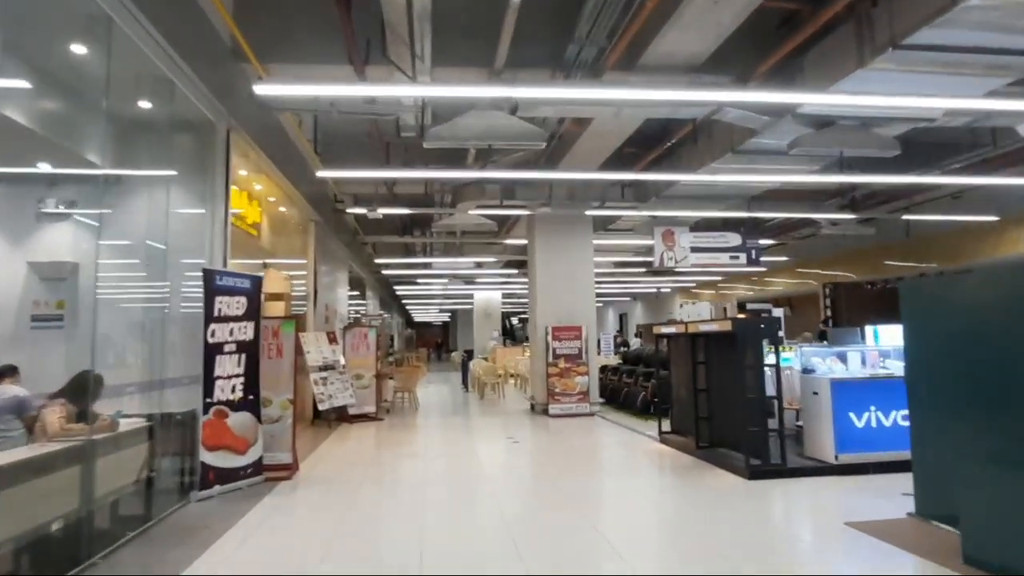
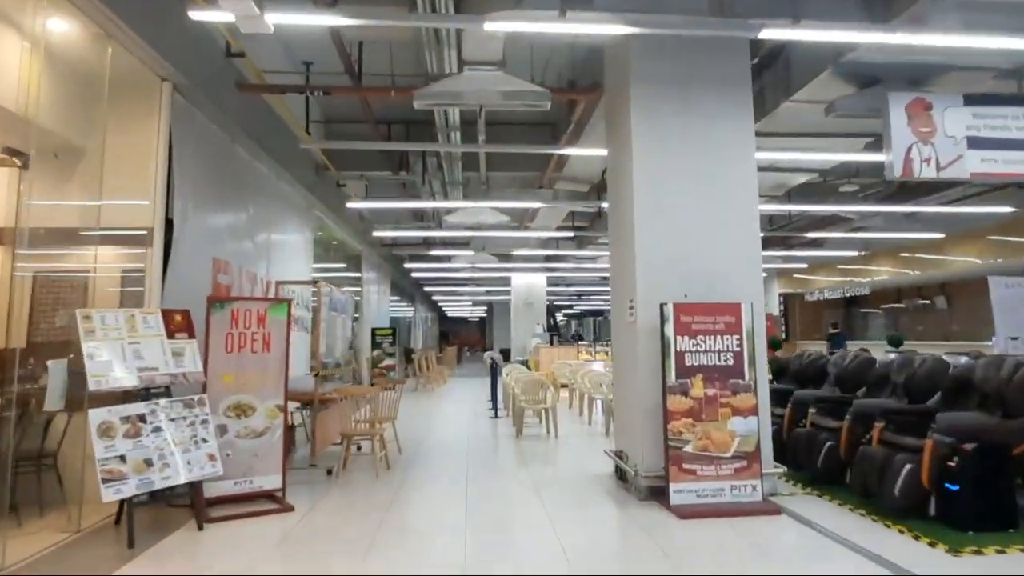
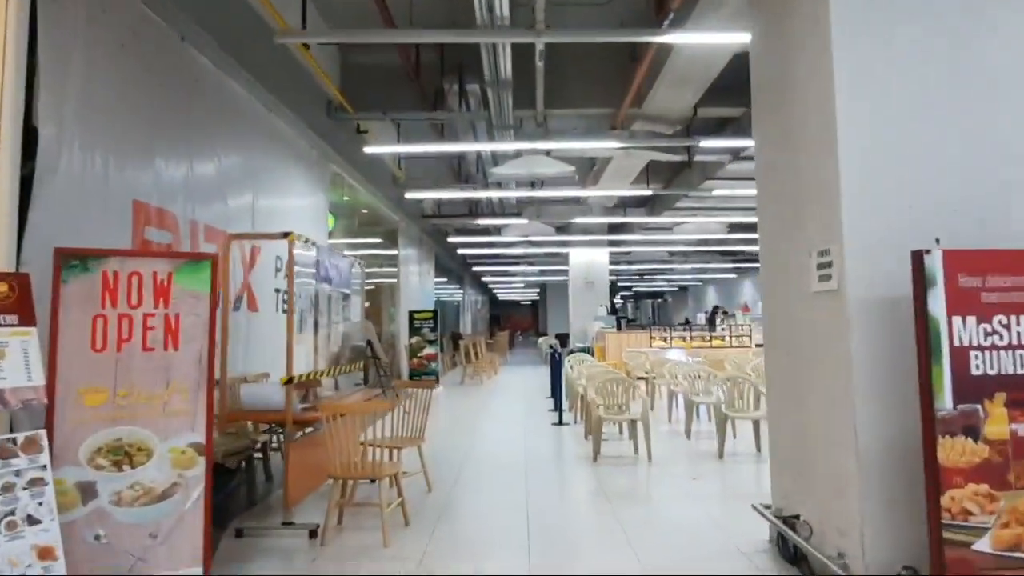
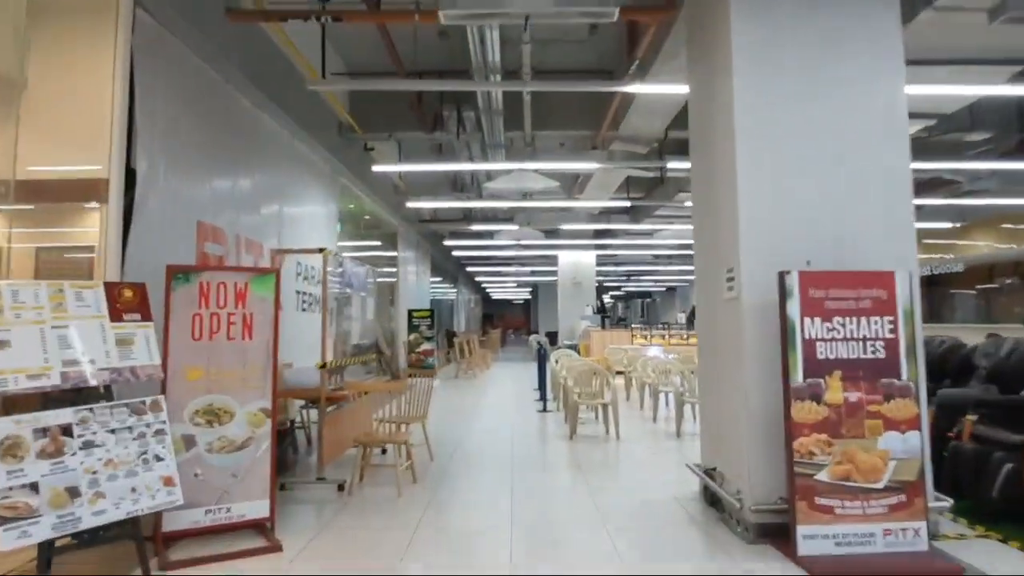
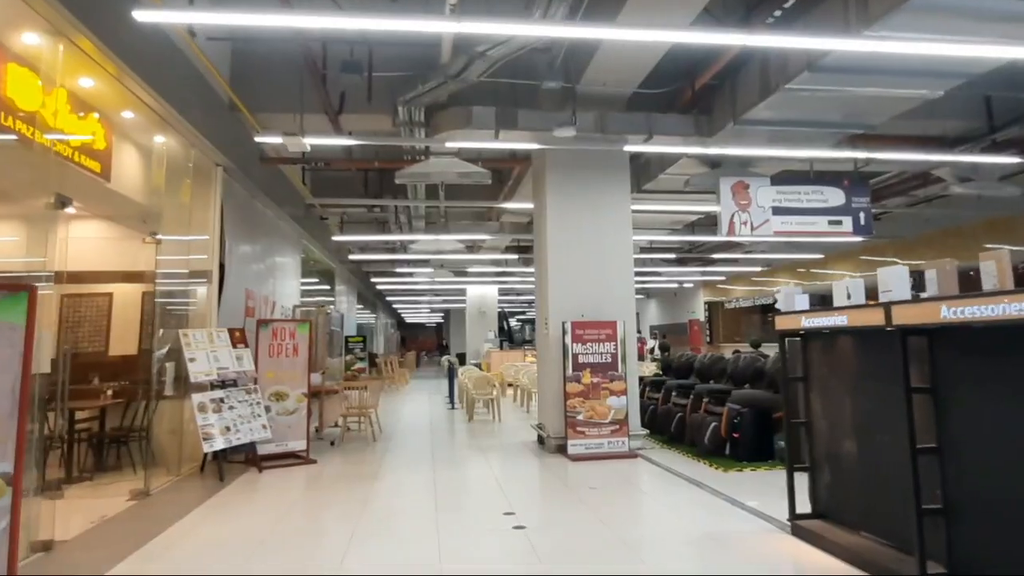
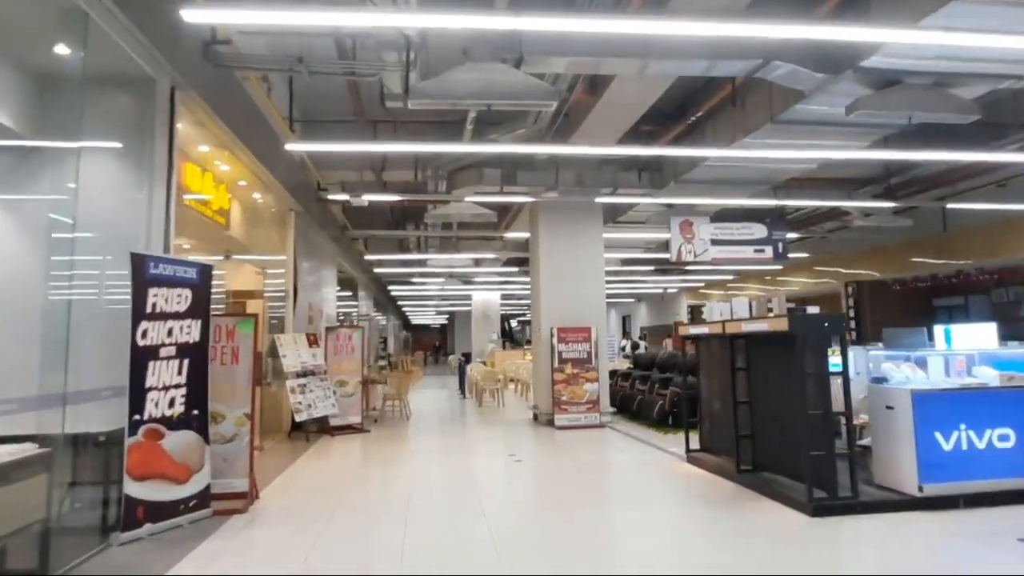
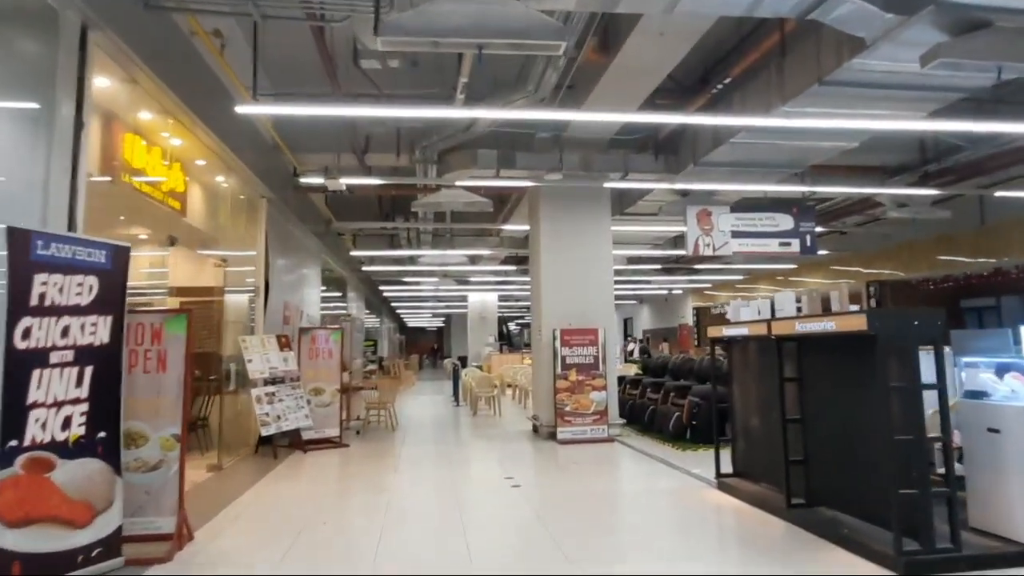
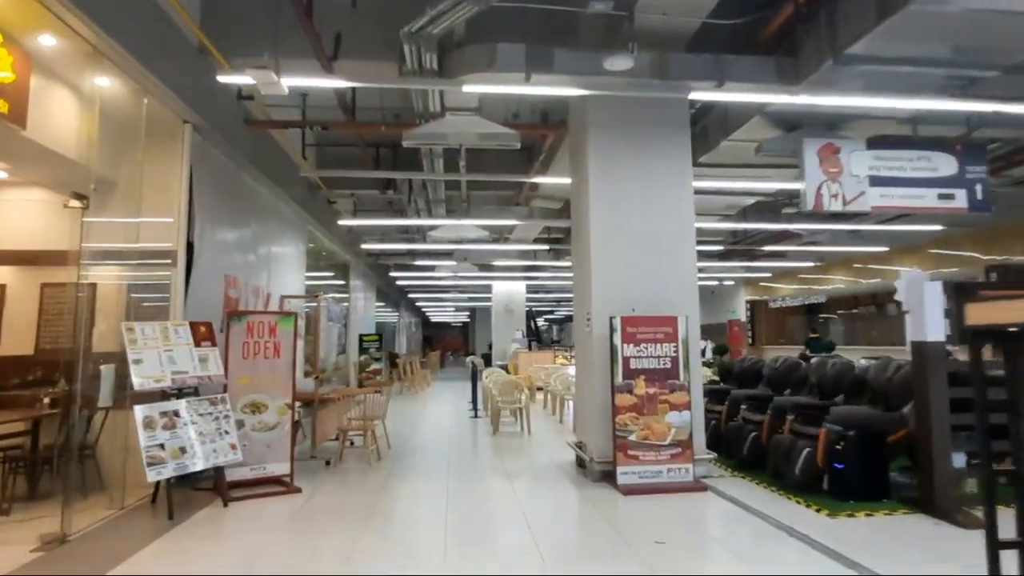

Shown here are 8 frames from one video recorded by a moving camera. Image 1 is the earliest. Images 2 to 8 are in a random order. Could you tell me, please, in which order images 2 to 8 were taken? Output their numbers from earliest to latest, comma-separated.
6, 7, 5, 8, 2, 4, 3
